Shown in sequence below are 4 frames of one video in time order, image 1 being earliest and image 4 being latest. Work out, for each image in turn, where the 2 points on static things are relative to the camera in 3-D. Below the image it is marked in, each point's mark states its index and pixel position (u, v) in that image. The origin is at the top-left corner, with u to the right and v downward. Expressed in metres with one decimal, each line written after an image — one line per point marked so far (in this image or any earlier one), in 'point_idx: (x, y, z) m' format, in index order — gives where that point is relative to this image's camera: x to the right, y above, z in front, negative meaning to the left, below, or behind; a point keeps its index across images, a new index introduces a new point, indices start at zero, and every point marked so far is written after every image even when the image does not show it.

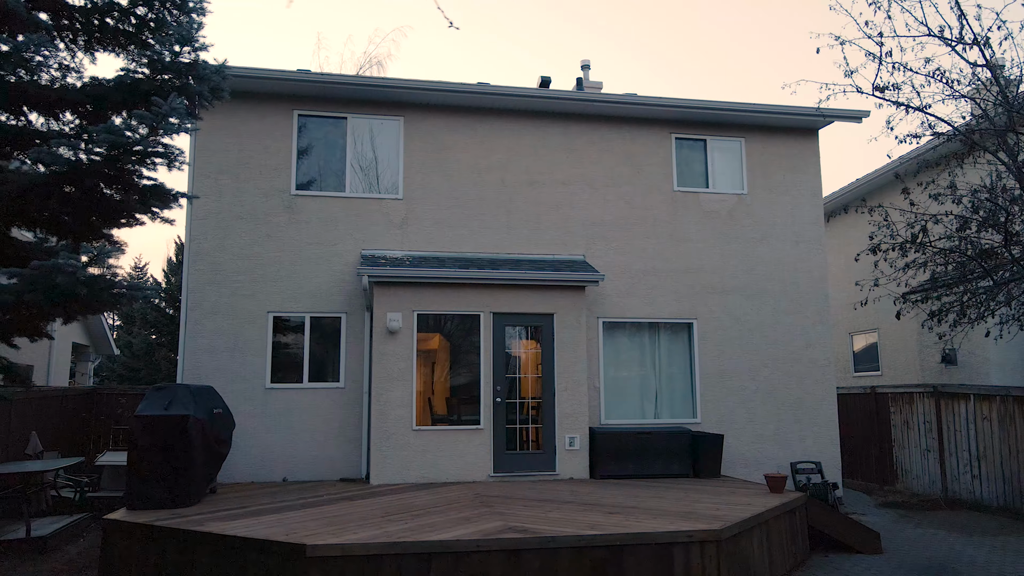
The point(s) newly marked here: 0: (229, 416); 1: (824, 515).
0: (-3.4, -1.5, +8.7) m
1: (+3.5, -2.5, +8.1) m
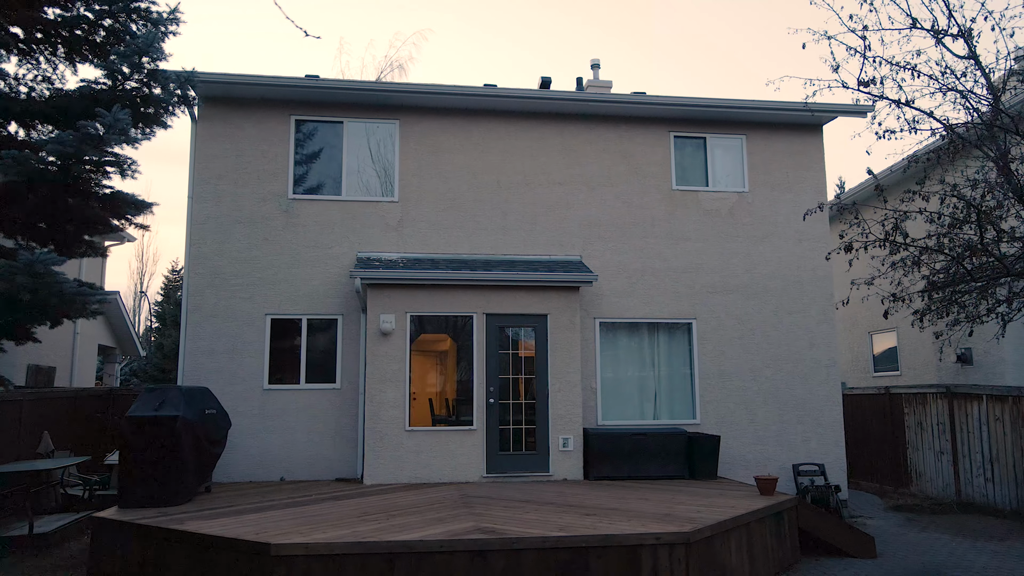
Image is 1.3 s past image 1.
0: (-3.5, -1.6, +8.8) m
1: (+3.3, -2.5, +7.9) m
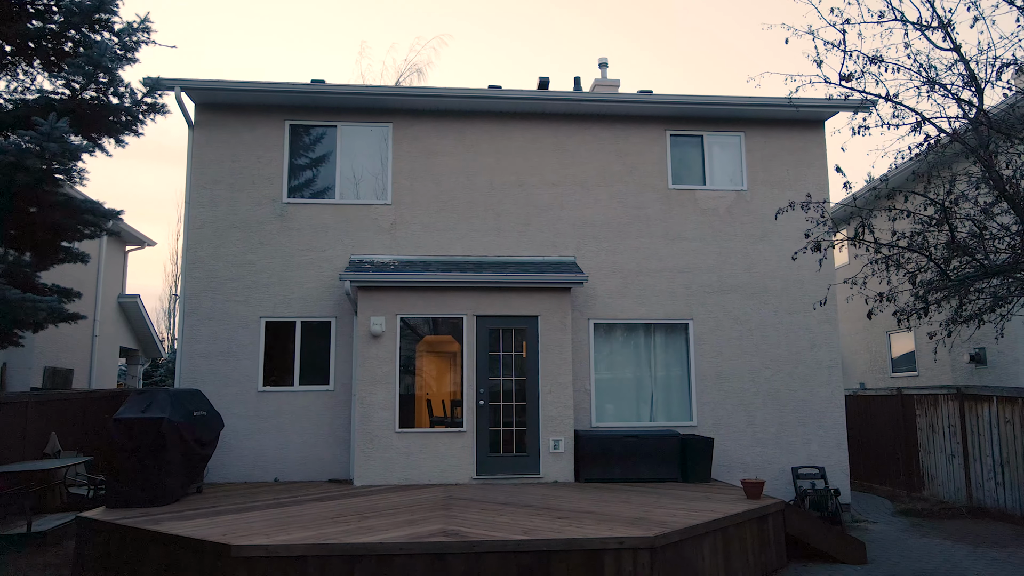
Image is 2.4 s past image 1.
0: (-3.6, -1.6, +9.0) m
1: (+3.1, -2.5, +7.8) m
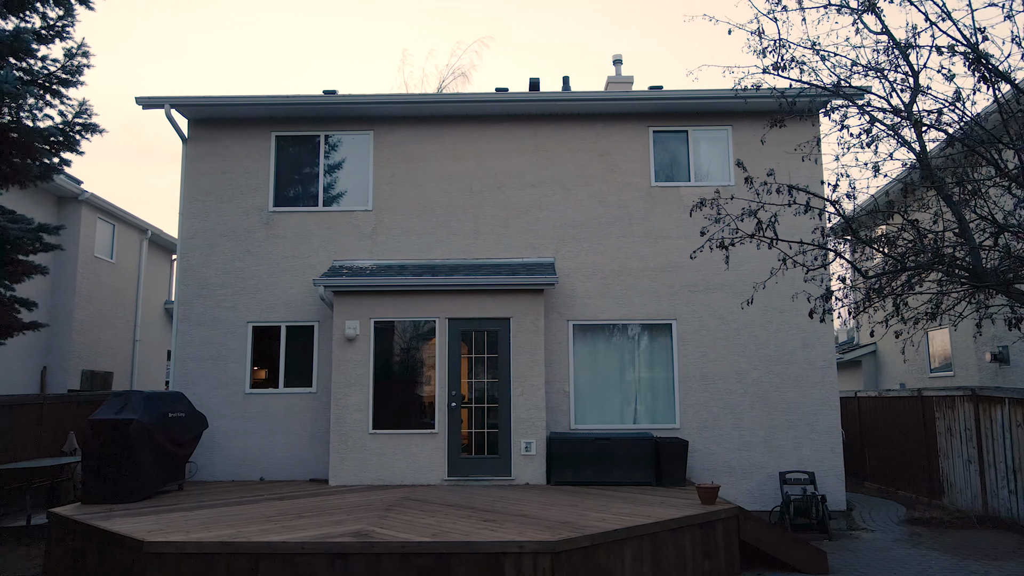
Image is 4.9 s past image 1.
0: (-4.1, -1.7, +9.4) m
1: (+2.5, -2.5, +7.5) m
